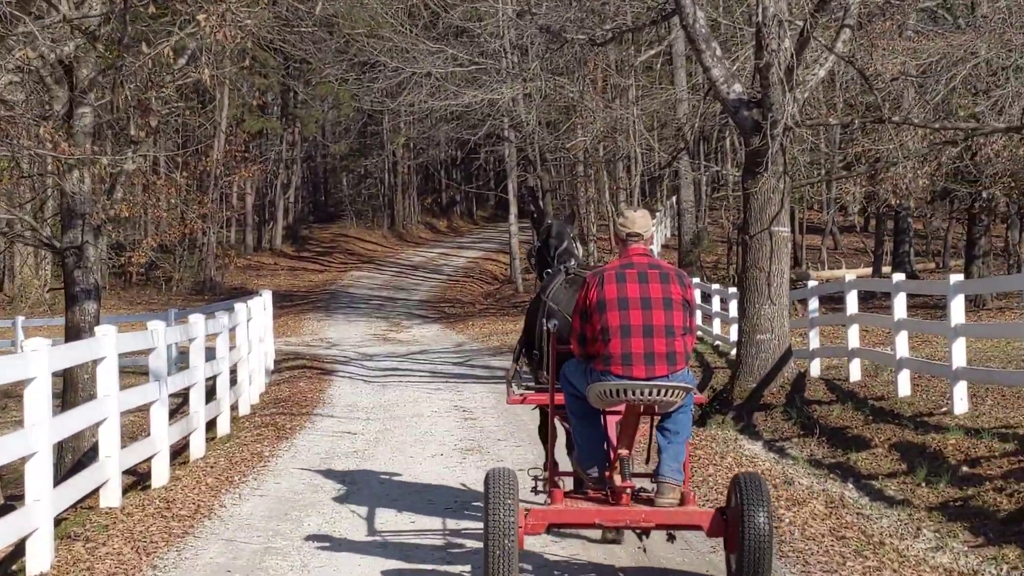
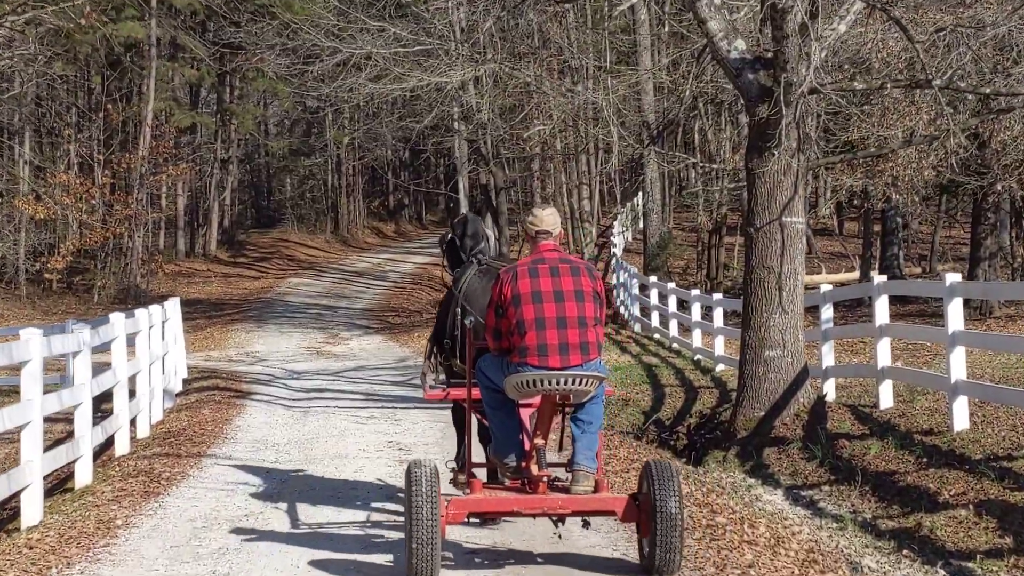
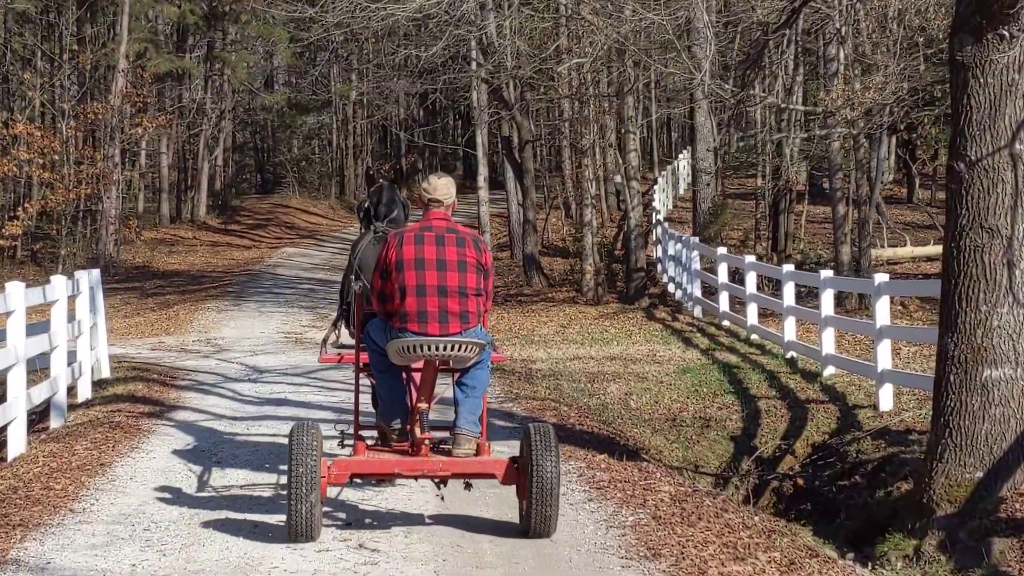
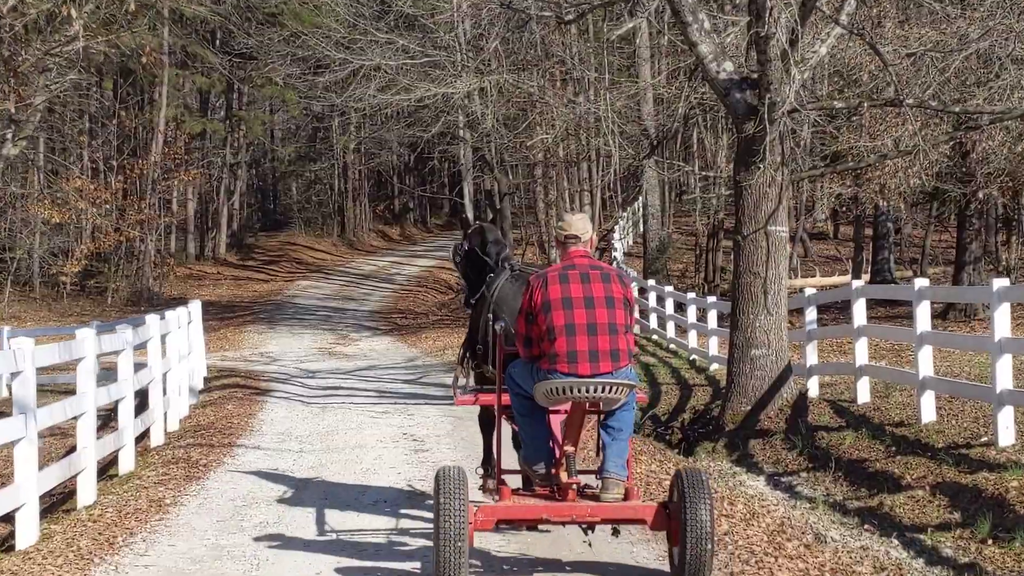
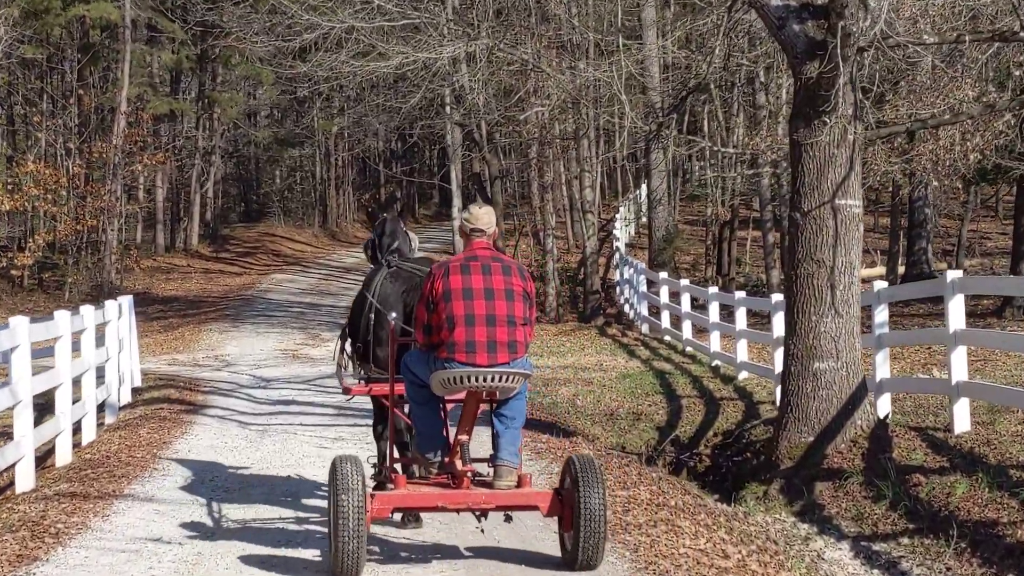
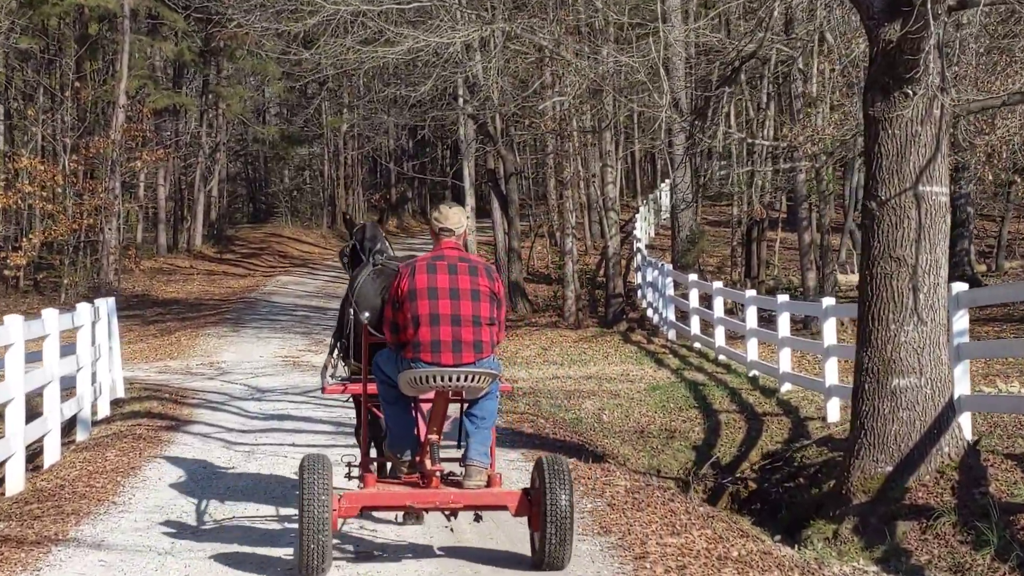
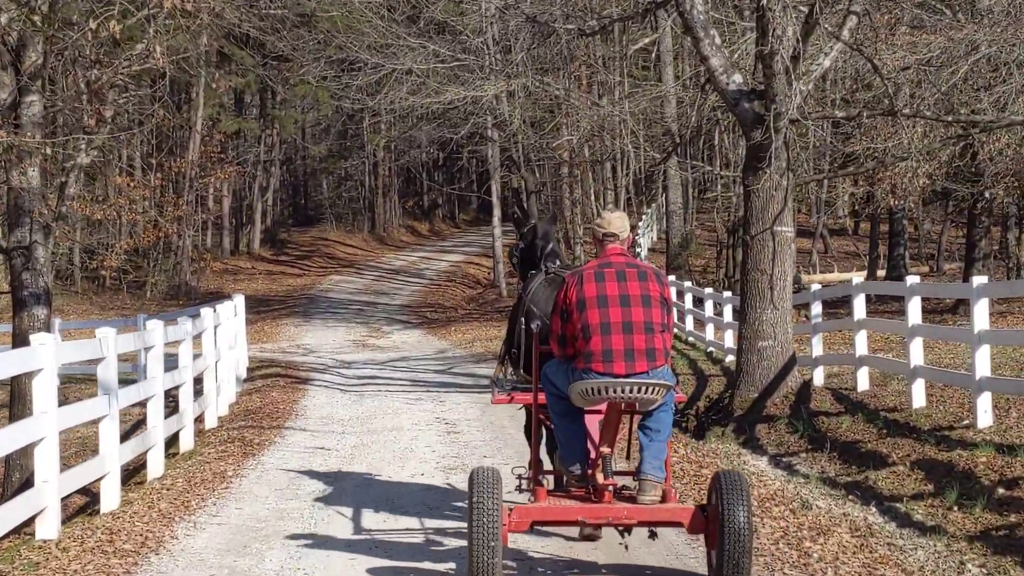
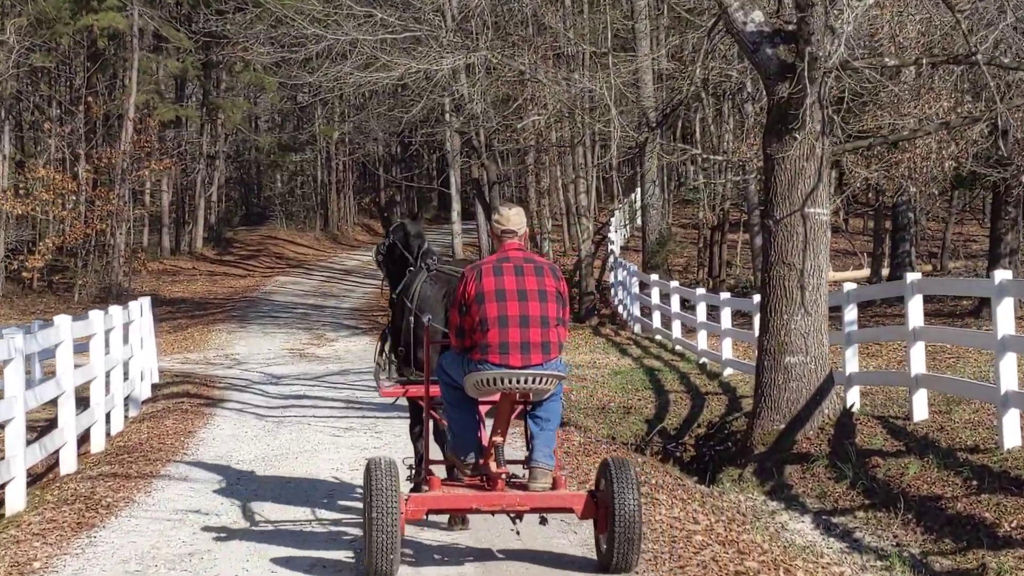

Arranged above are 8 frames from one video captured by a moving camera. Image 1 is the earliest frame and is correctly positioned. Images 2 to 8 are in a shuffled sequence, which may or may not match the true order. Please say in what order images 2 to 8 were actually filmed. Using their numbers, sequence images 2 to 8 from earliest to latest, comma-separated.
7, 4, 2, 8, 5, 6, 3
